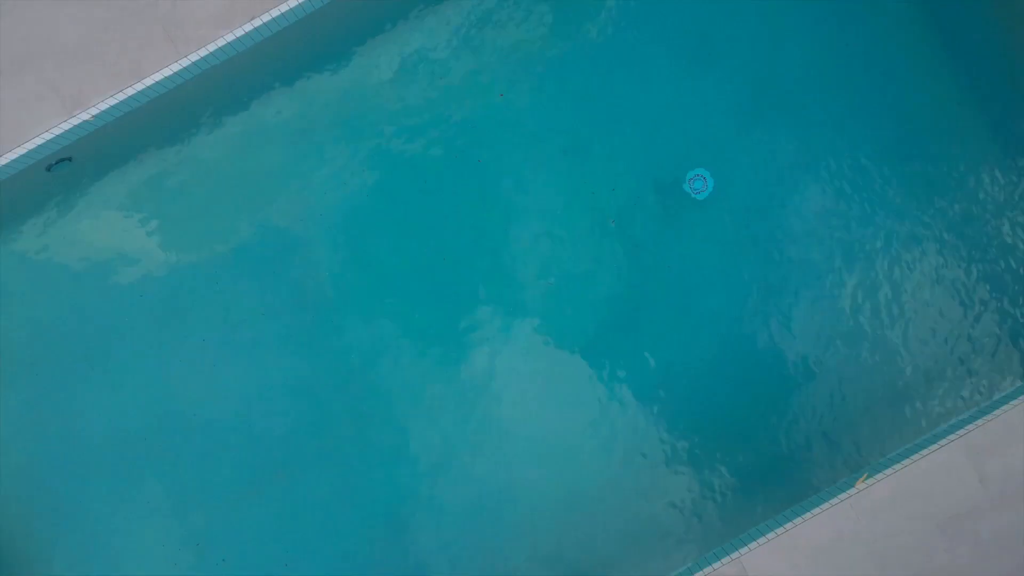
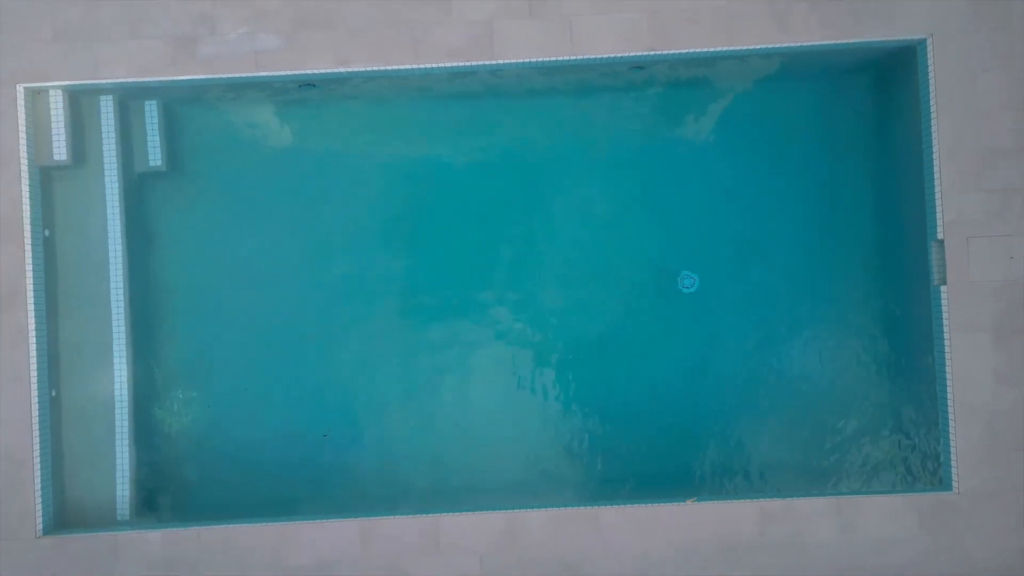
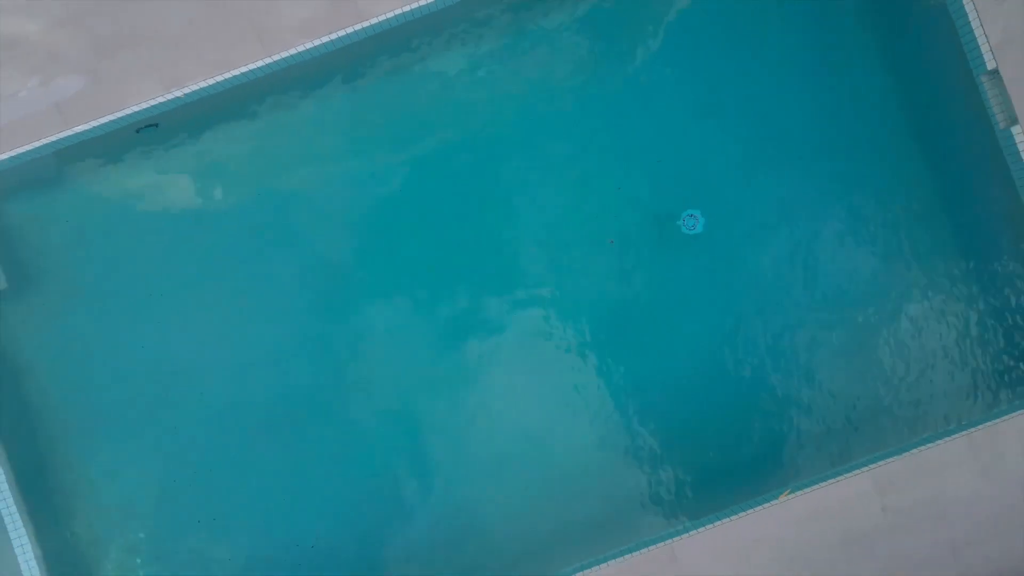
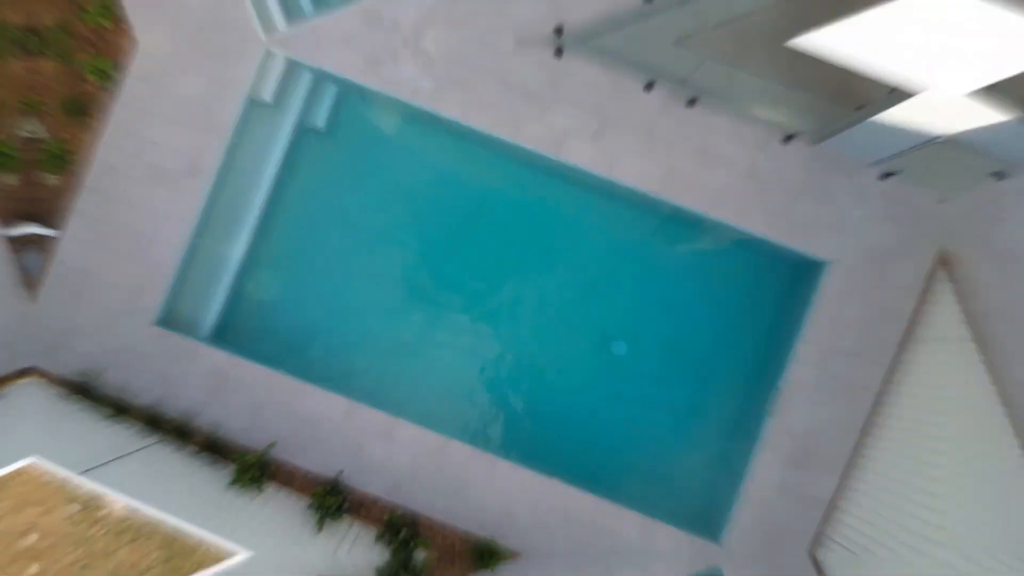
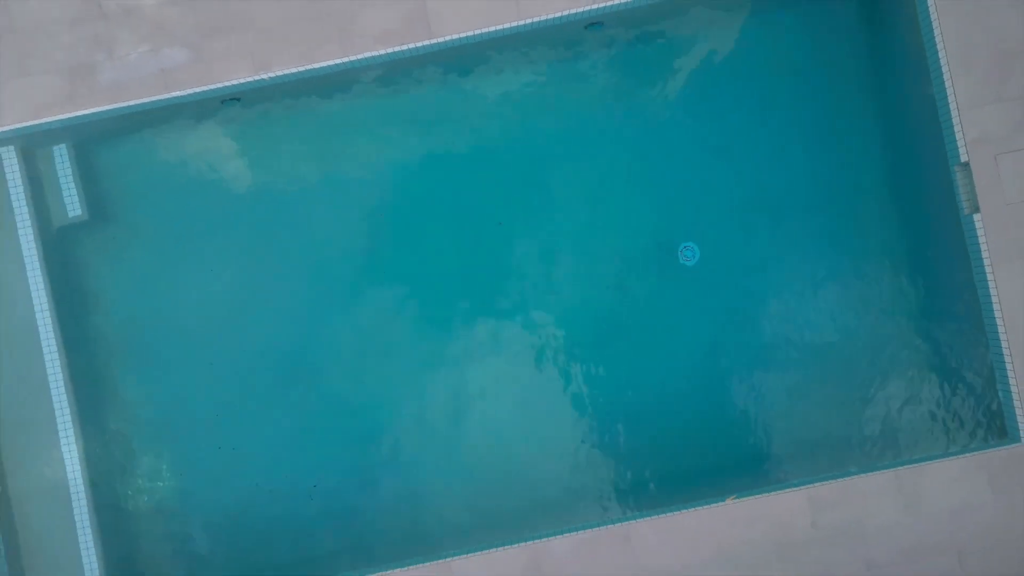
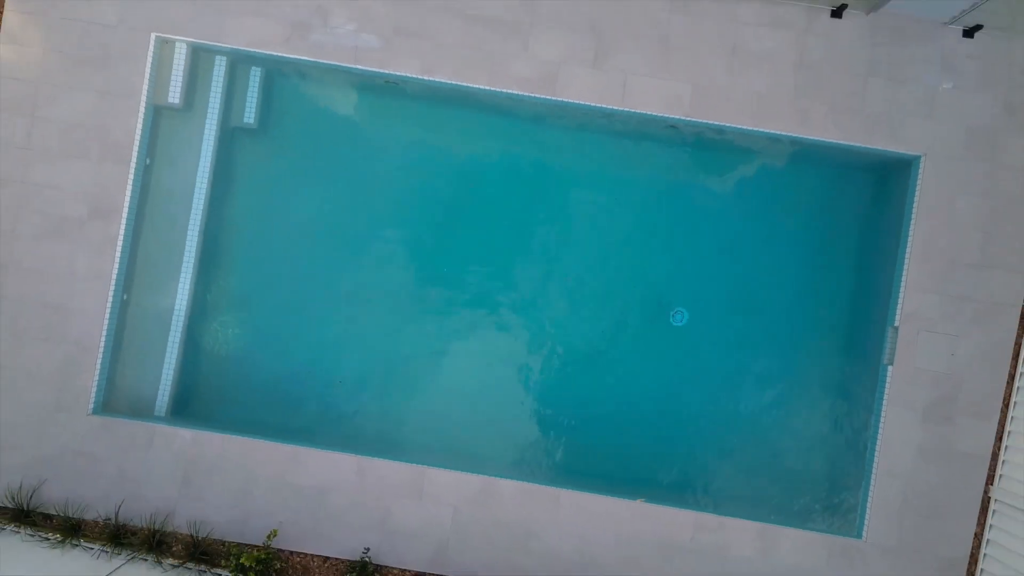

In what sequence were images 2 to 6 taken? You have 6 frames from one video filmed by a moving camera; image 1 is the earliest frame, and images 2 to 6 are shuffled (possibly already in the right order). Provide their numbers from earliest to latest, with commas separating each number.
3, 5, 2, 6, 4
